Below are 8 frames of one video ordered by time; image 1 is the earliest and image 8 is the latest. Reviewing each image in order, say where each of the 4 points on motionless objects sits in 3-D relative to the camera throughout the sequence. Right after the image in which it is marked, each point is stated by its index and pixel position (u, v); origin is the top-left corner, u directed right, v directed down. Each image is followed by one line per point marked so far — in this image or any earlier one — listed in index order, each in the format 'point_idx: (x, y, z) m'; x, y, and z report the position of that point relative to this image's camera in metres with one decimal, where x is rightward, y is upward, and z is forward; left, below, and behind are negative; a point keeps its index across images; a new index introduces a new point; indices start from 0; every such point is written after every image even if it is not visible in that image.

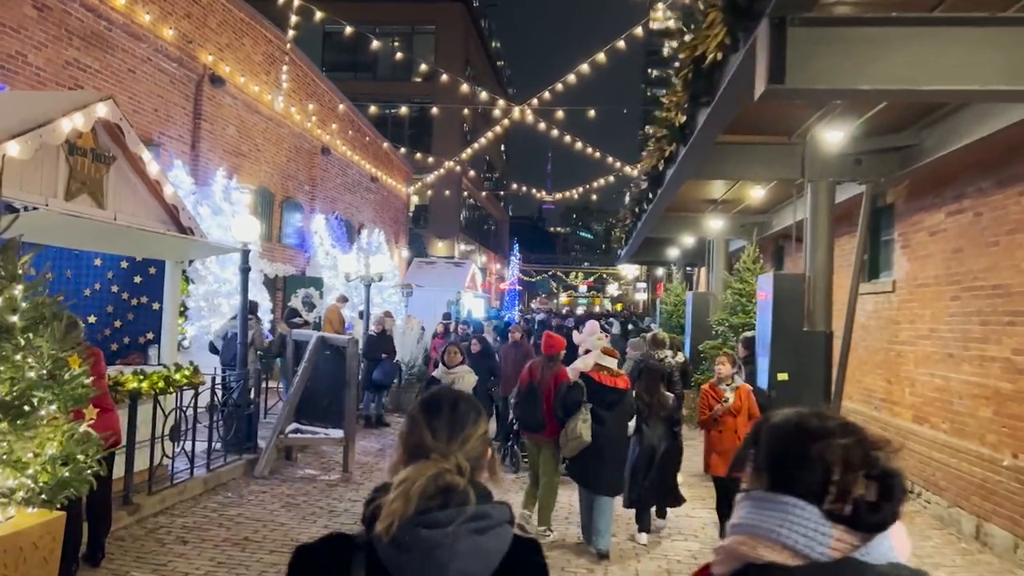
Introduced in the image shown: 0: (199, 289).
0: (-4.9, 0.0, +12.9) m
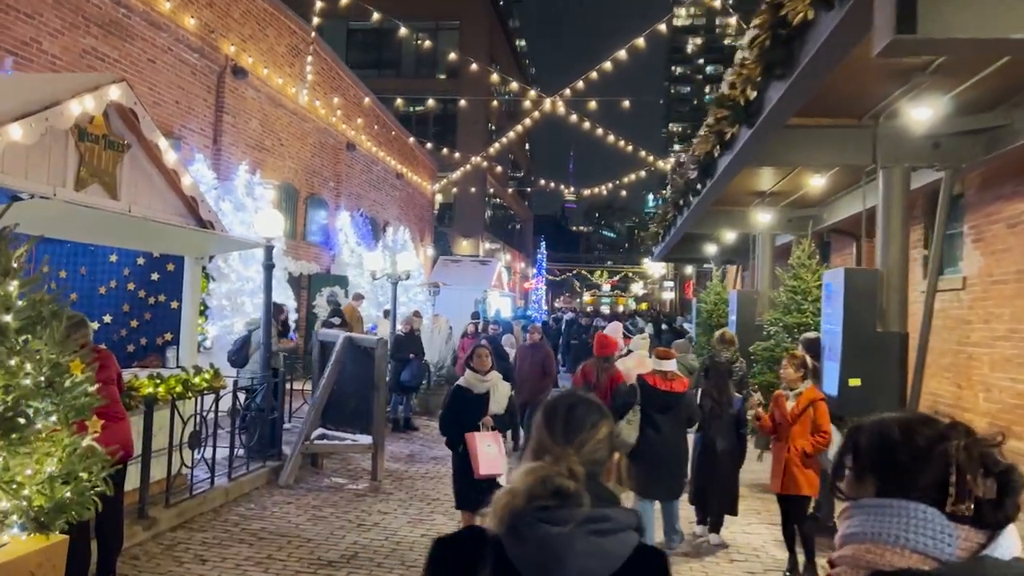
0: (-4.4, 0.0, +12.4) m
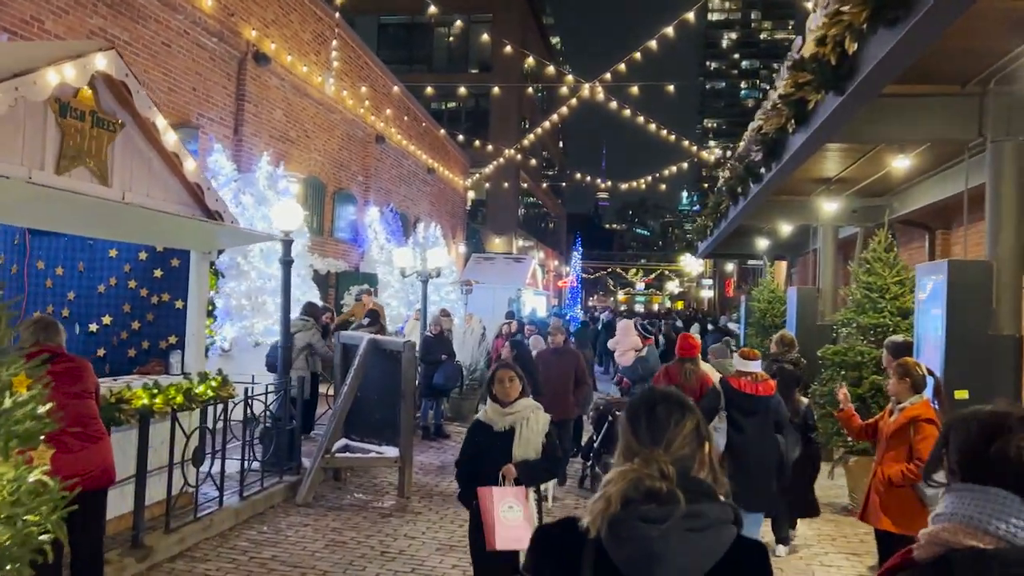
0: (-3.9, 0.0, +11.6) m
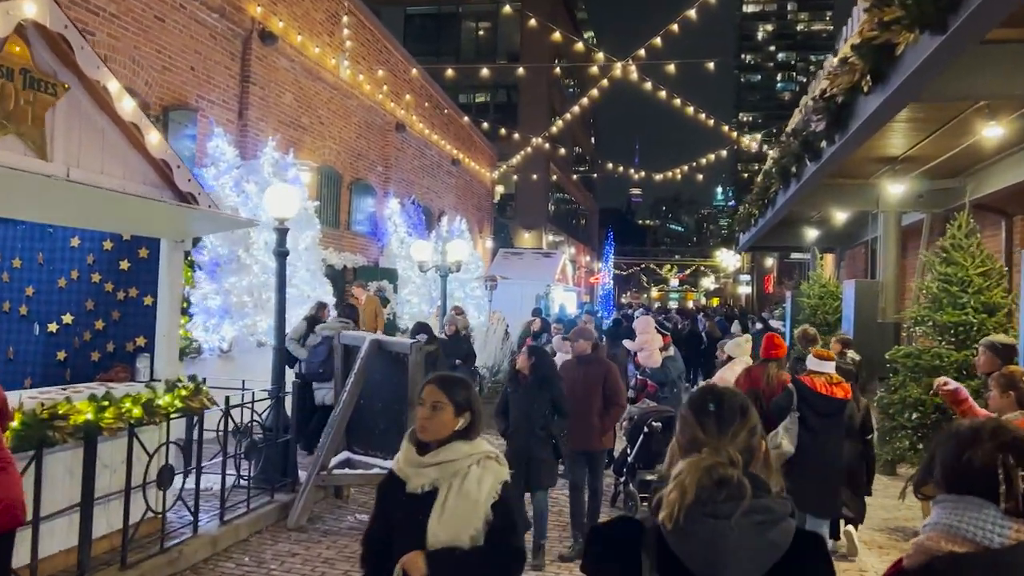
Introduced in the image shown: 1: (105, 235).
0: (-3.5, +0.1, +10.7) m
1: (-3.2, +0.4, +6.4) m
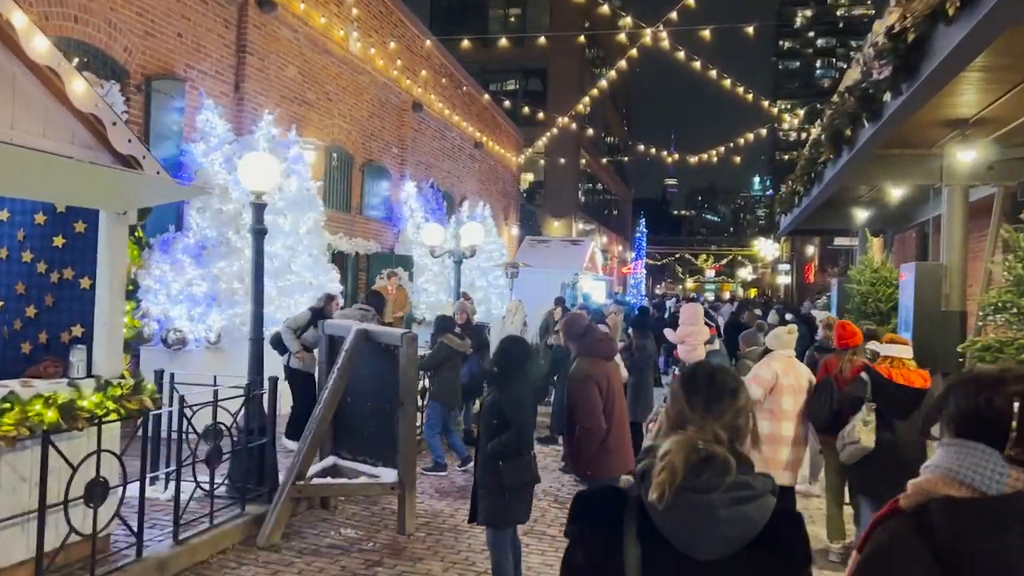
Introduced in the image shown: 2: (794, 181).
0: (-3.4, +0.2, +9.8) m
1: (-3.2, +0.6, +5.5) m
2: (+4.3, +1.6, +12.6) m
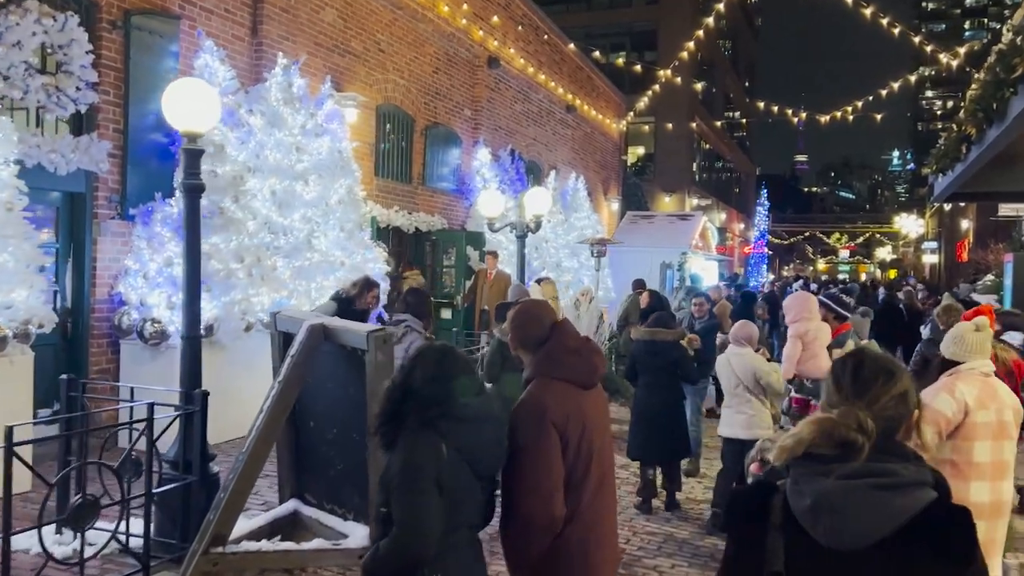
0: (-2.8, +0.4, +8.0) m
1: (-3.2, +0.7, +3.7) m
2: (+5.2, +1.9, +9.6) m
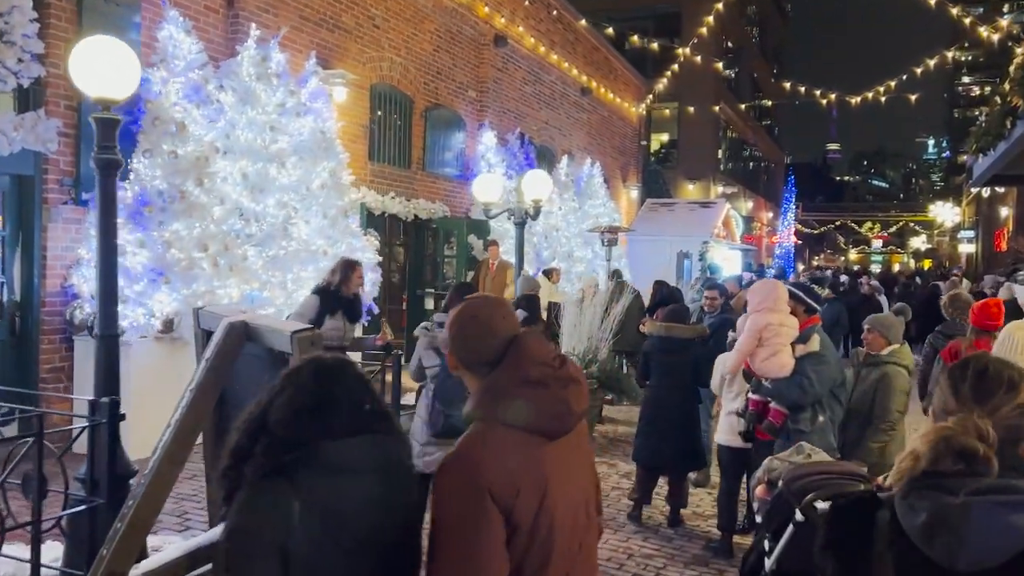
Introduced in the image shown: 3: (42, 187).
0: (-2.9, +0.5, +7.3) m
1: (-3.5, +0.7, +3.0) m
2: (+5.2, +2.0, +8.6) m
3: (-4.1, +0.9, +7.1) m
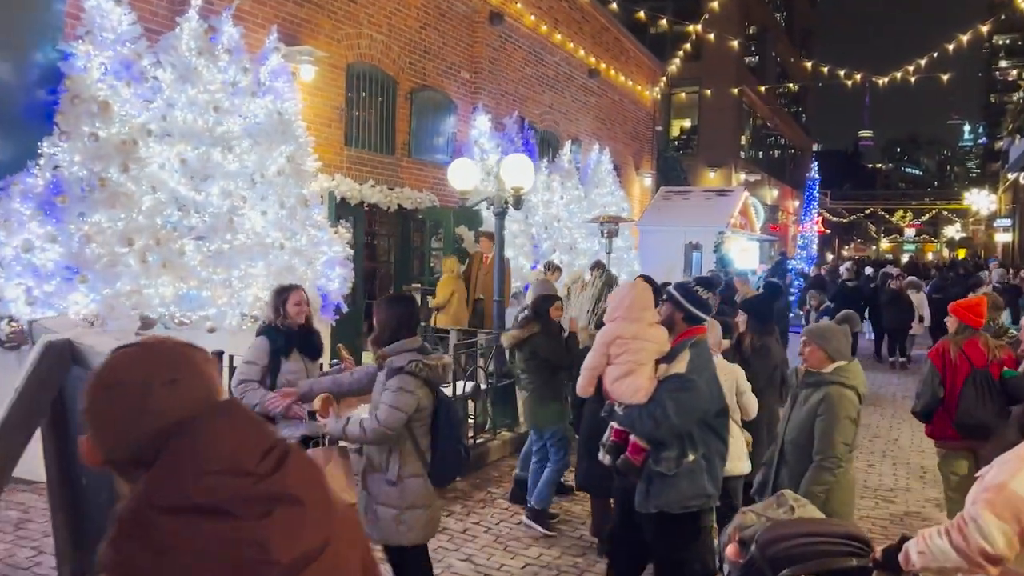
0: (-3.2, +0.5, +6.5) m
1: (-3.9, +0.6, +2.3) m
2: (+4.9, +2.0, +7.5) m
3: (-4.4, +0.9, +6.3) m
